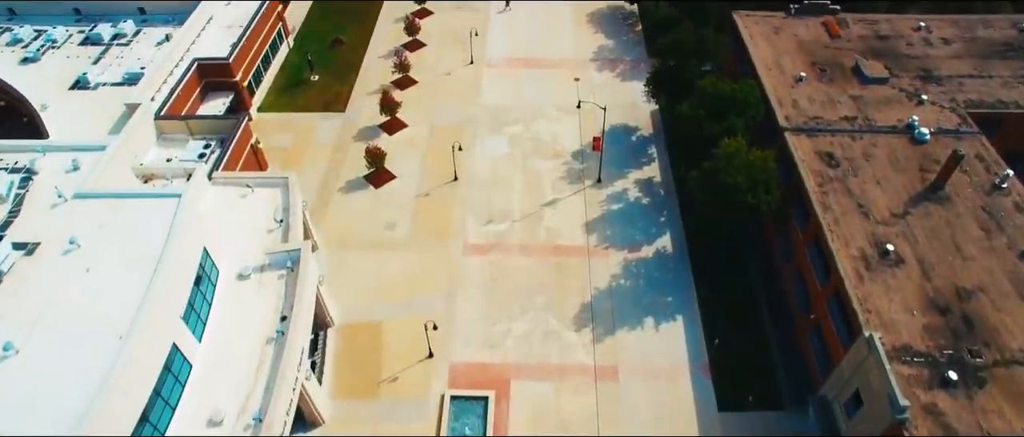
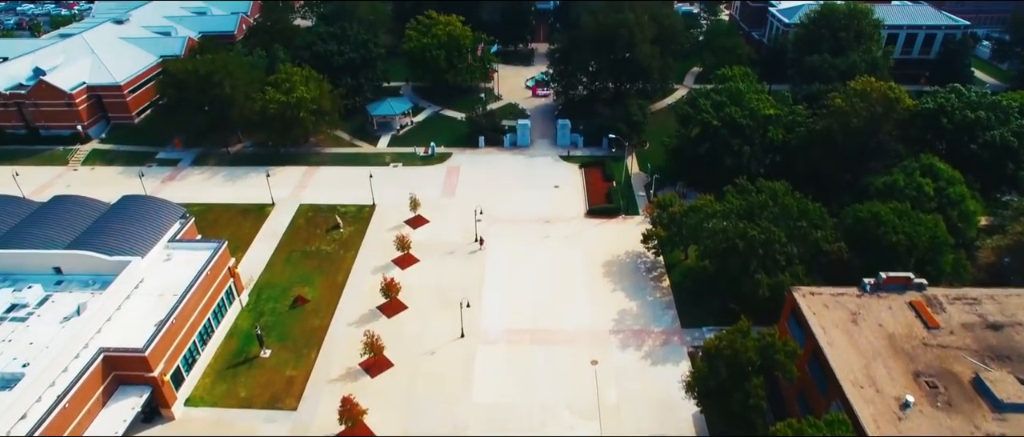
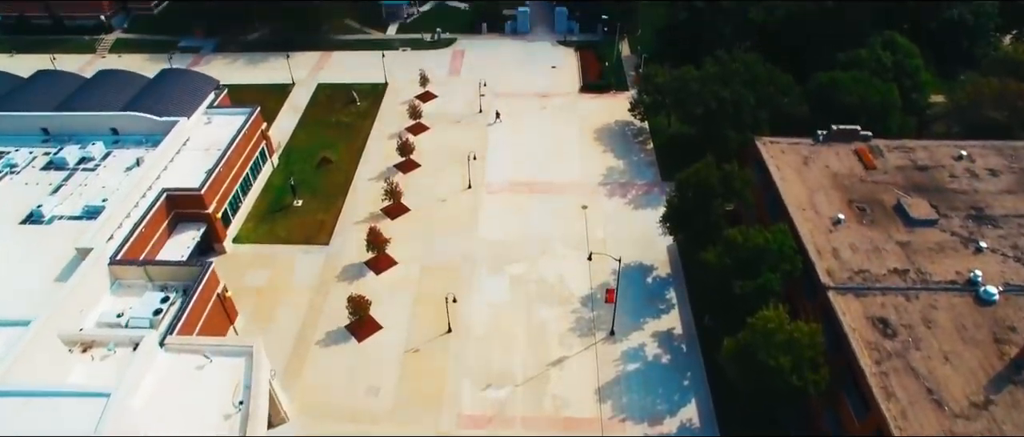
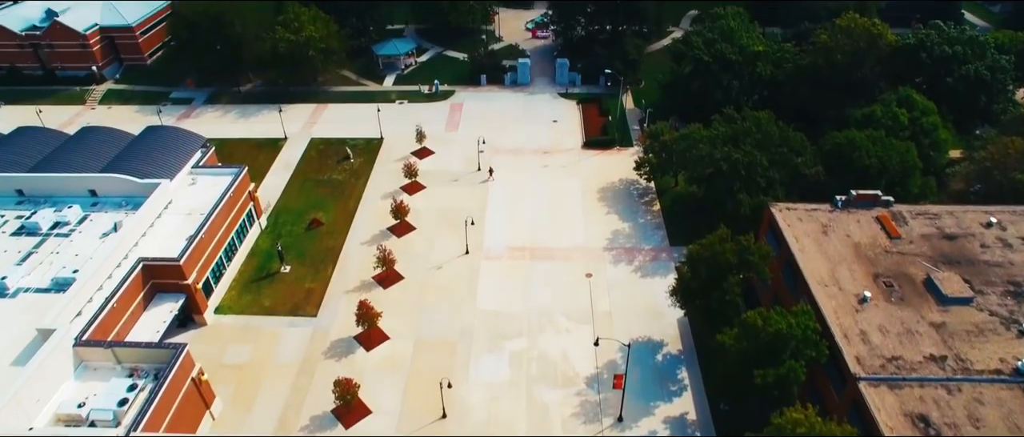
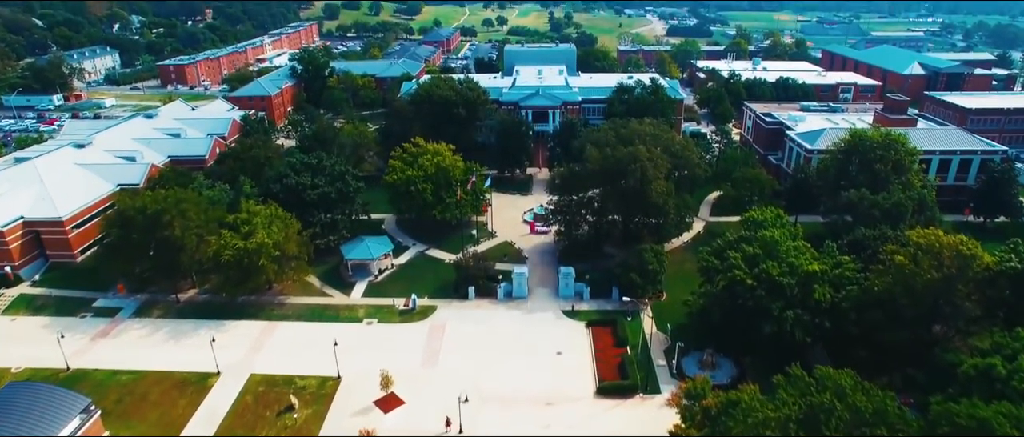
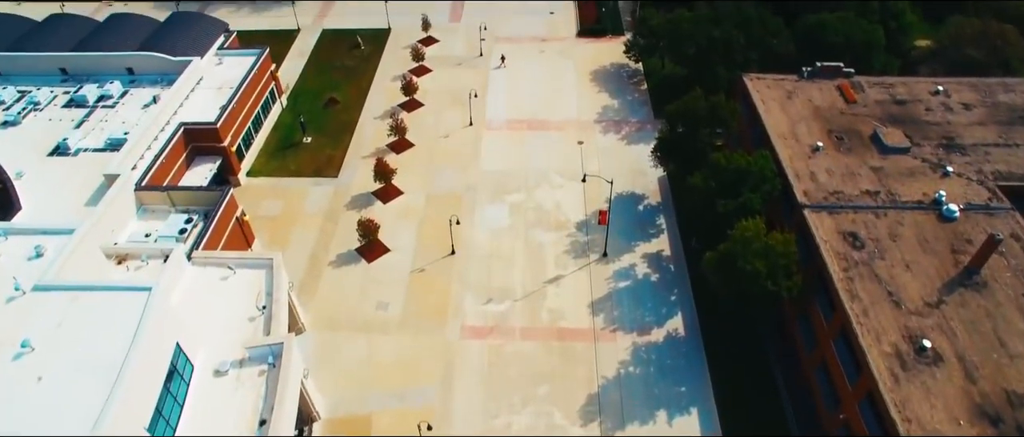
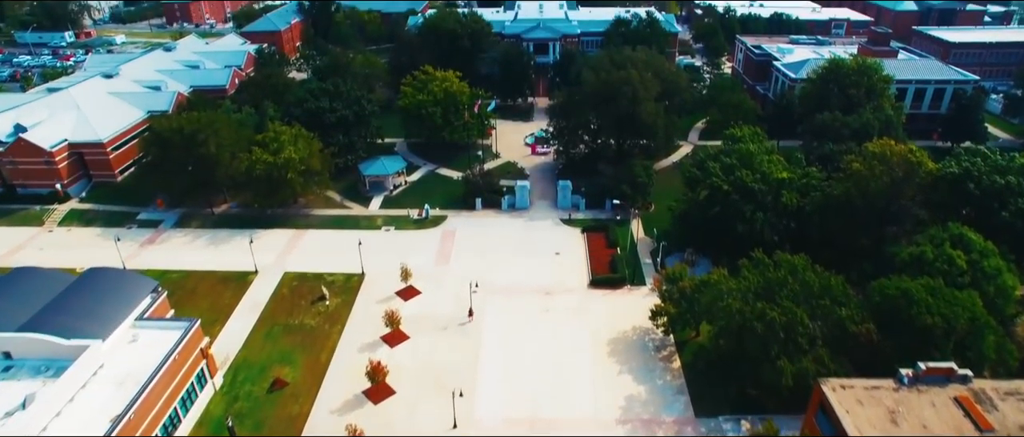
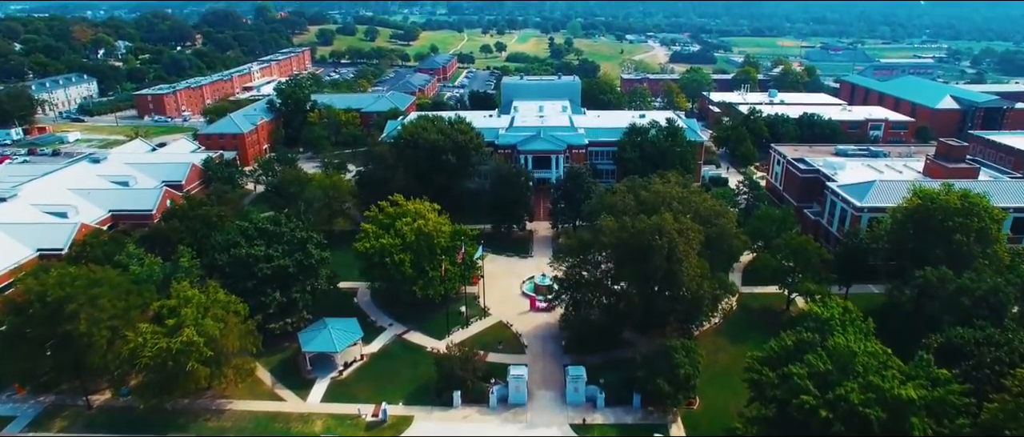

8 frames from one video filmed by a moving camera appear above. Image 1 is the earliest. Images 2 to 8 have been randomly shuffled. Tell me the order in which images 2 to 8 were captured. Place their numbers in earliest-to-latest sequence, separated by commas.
6, 3, 4, 2, 7, 5, 8
